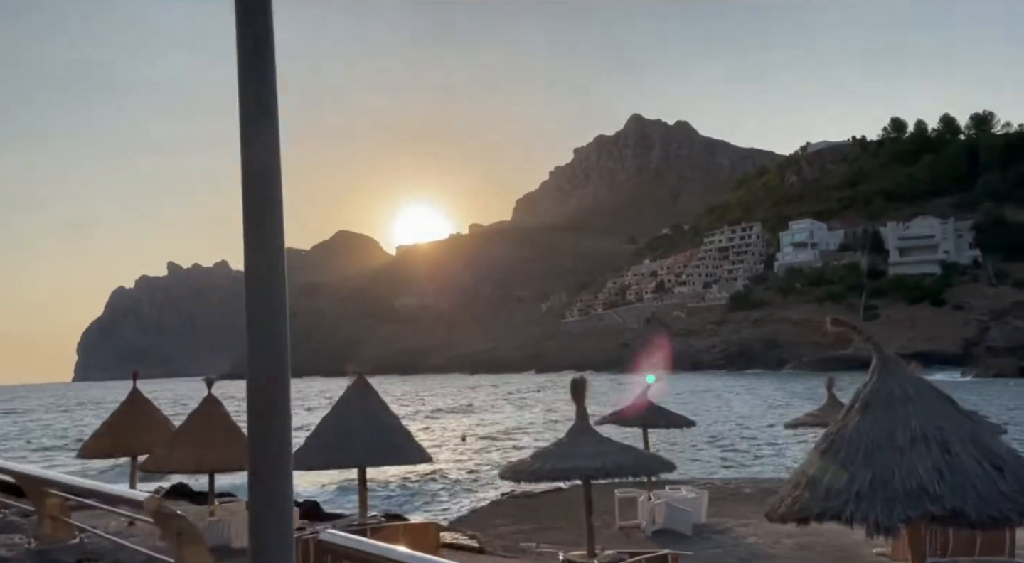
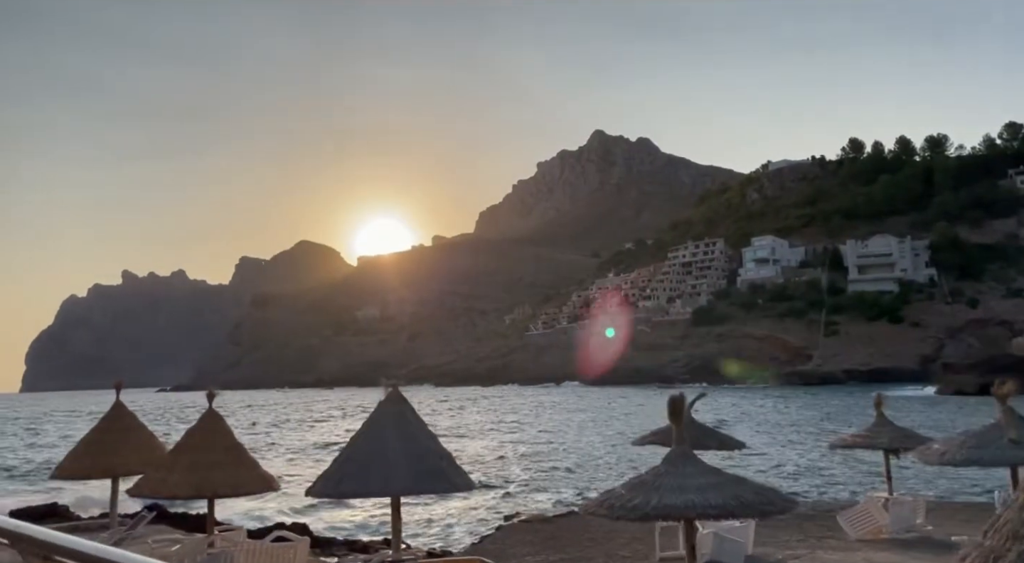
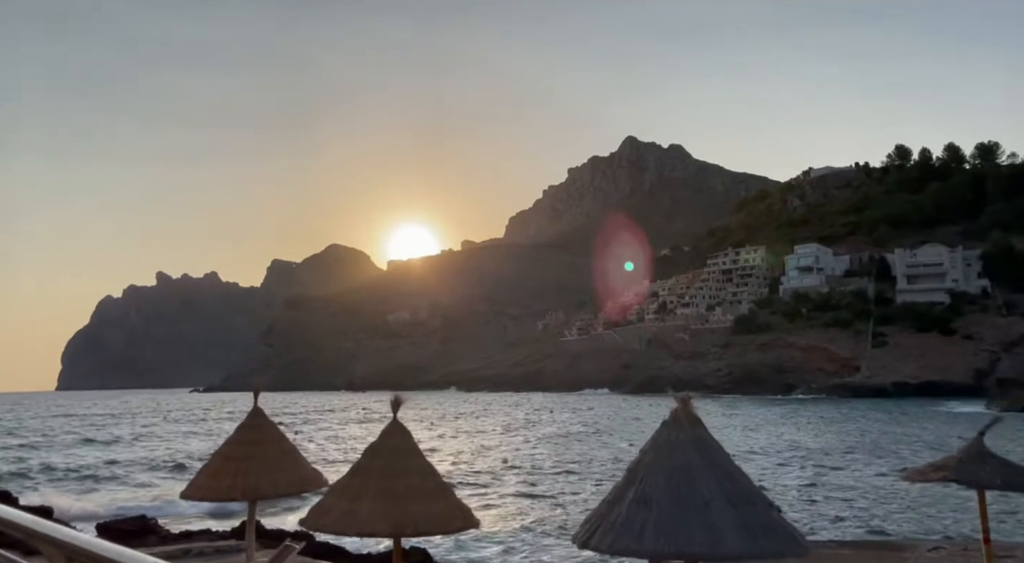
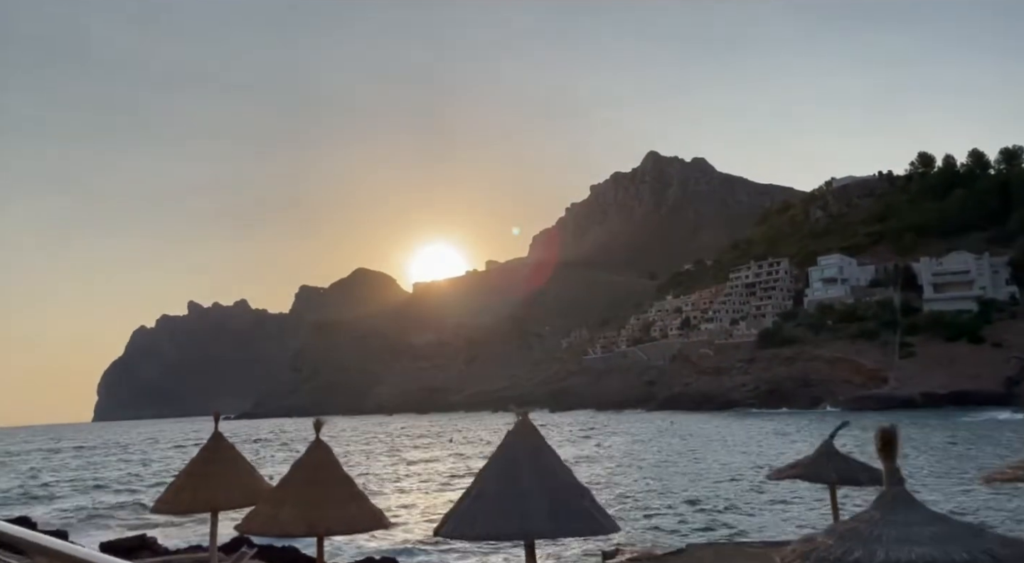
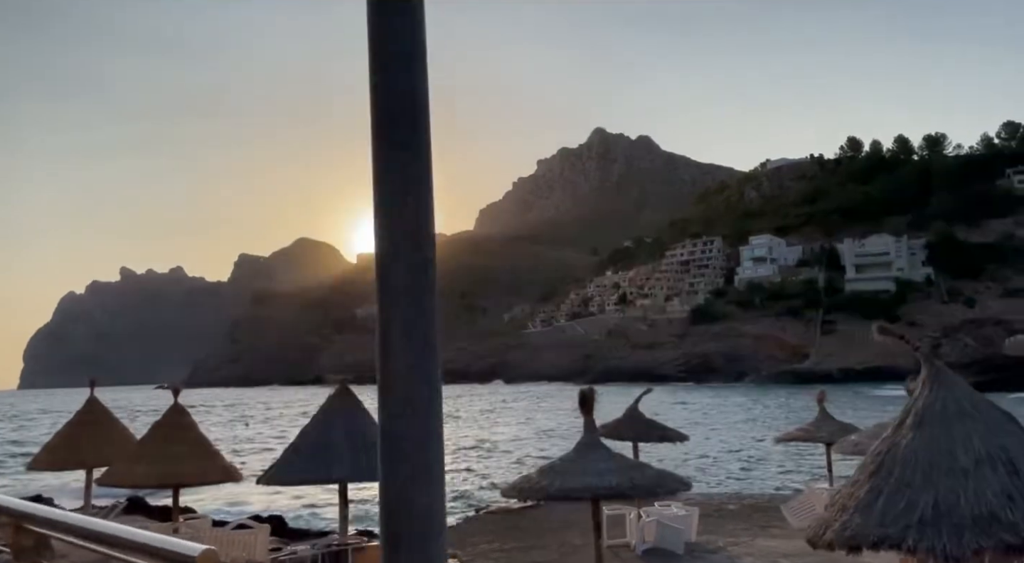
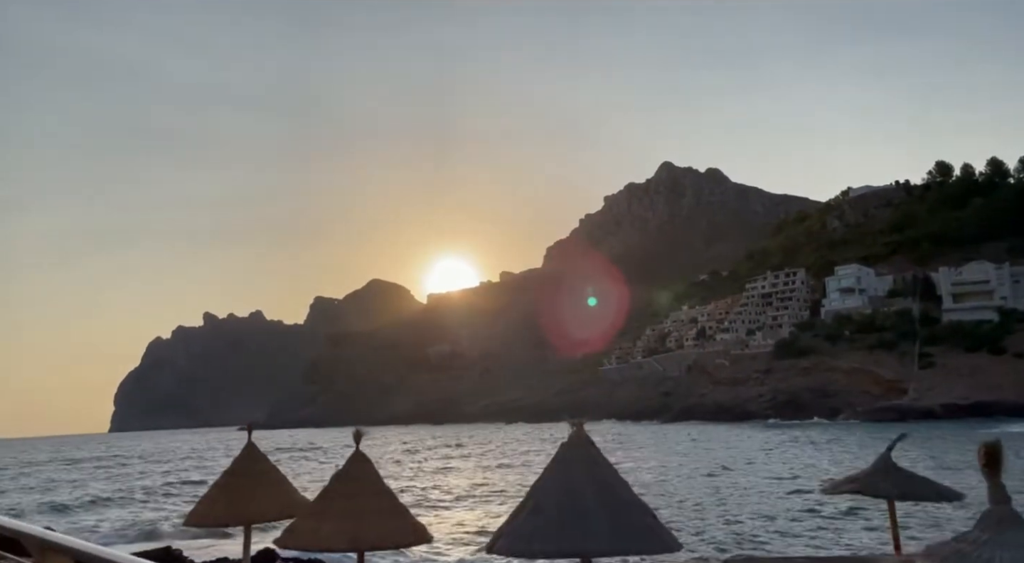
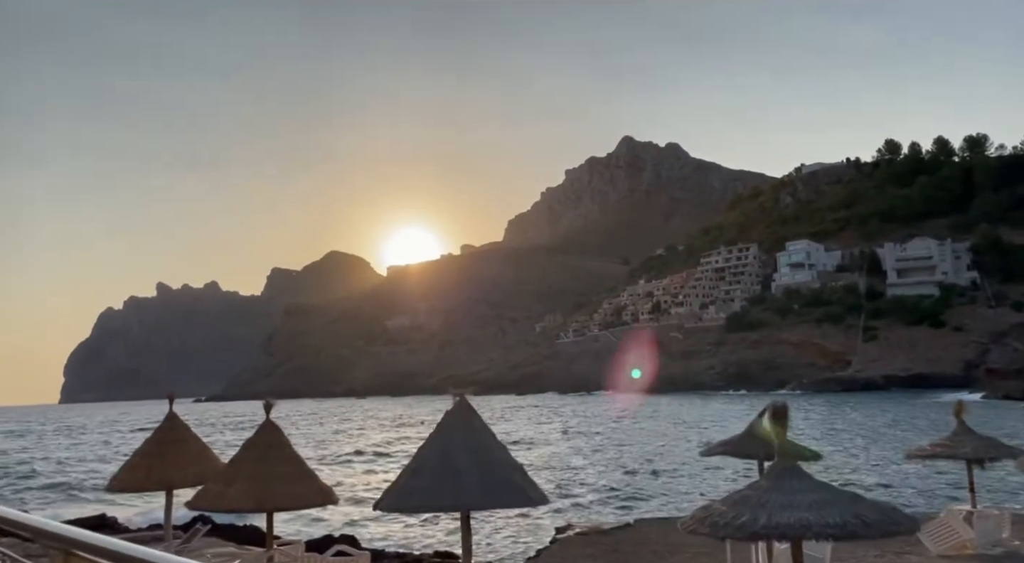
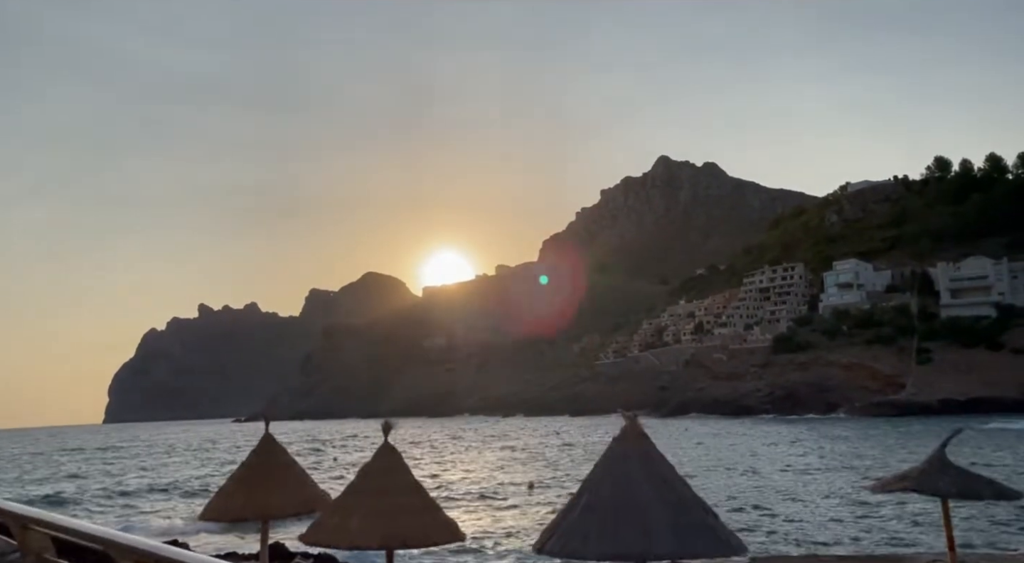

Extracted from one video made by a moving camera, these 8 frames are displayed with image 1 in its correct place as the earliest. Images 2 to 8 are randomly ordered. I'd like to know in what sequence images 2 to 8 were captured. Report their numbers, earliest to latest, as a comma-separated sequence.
5, 2, 7, 4, 6, 8, 3
